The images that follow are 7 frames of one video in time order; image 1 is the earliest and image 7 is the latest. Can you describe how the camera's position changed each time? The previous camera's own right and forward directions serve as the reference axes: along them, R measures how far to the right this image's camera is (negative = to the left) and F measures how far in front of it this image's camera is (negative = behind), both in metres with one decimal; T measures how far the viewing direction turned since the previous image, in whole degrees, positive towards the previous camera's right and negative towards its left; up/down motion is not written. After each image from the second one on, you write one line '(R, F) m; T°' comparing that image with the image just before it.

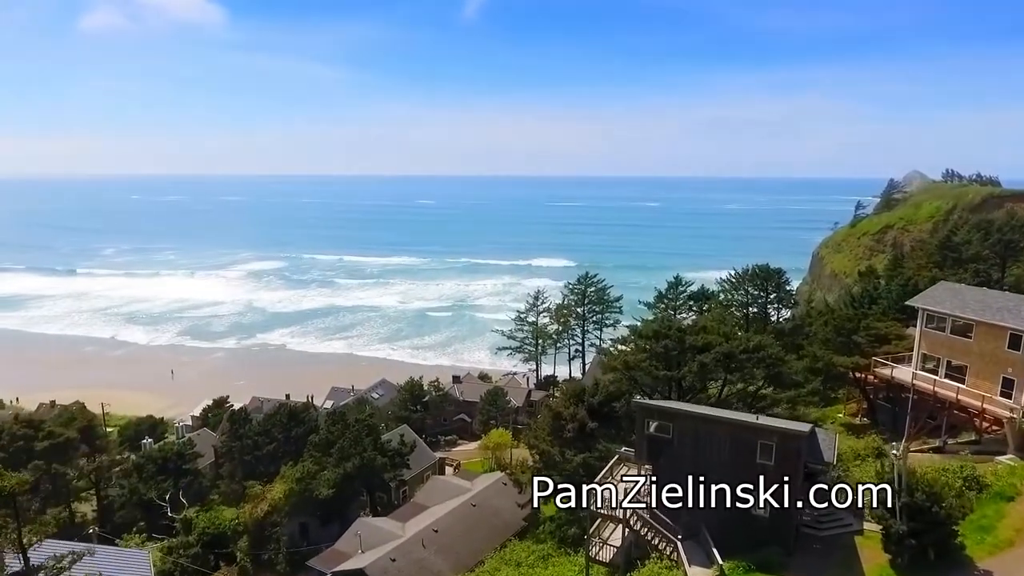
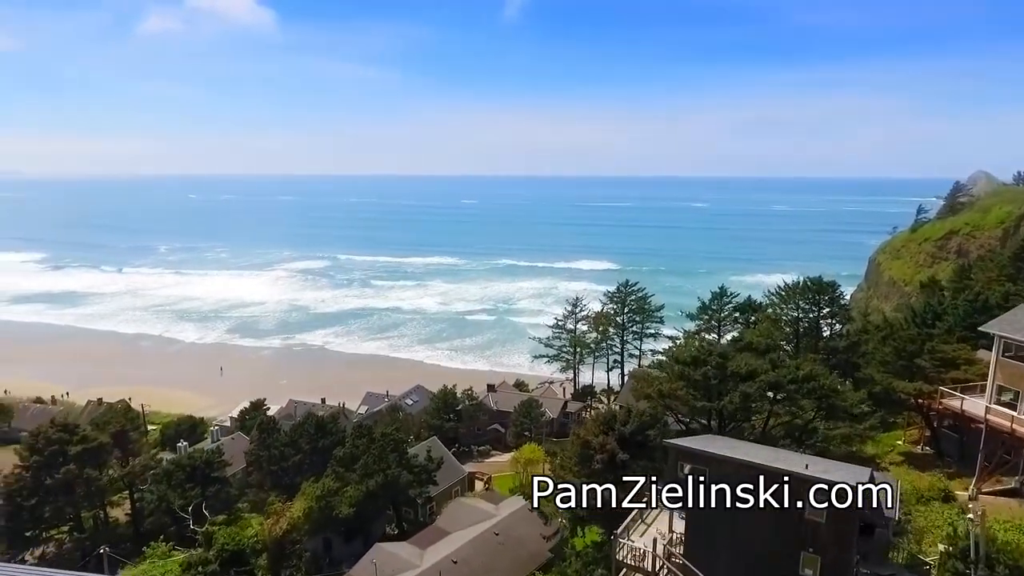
(+0.4, +0.9) m; -4°
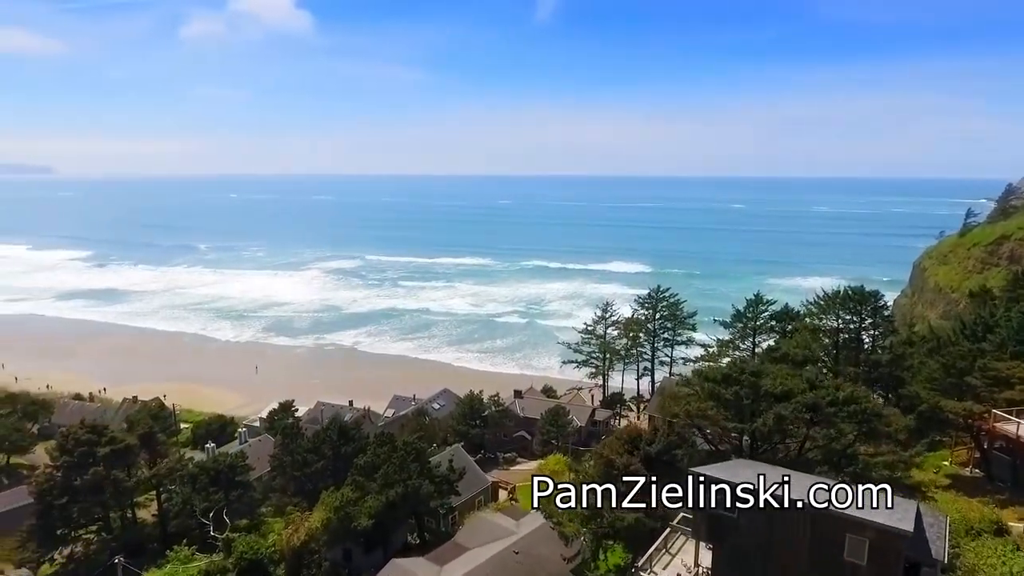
(+0.2, +0.5) m; -3°
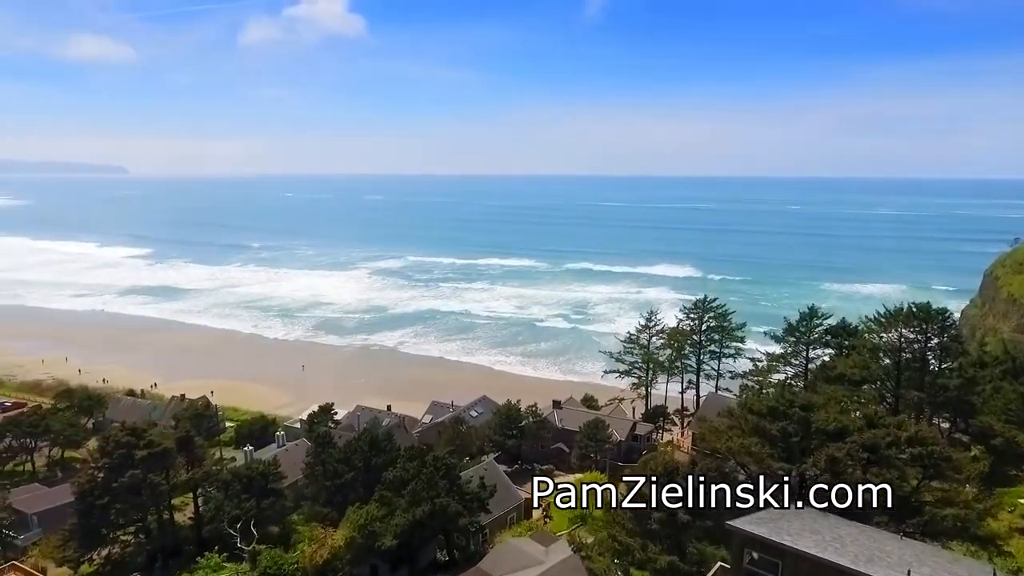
(+0.4, +0.8) m; -4°
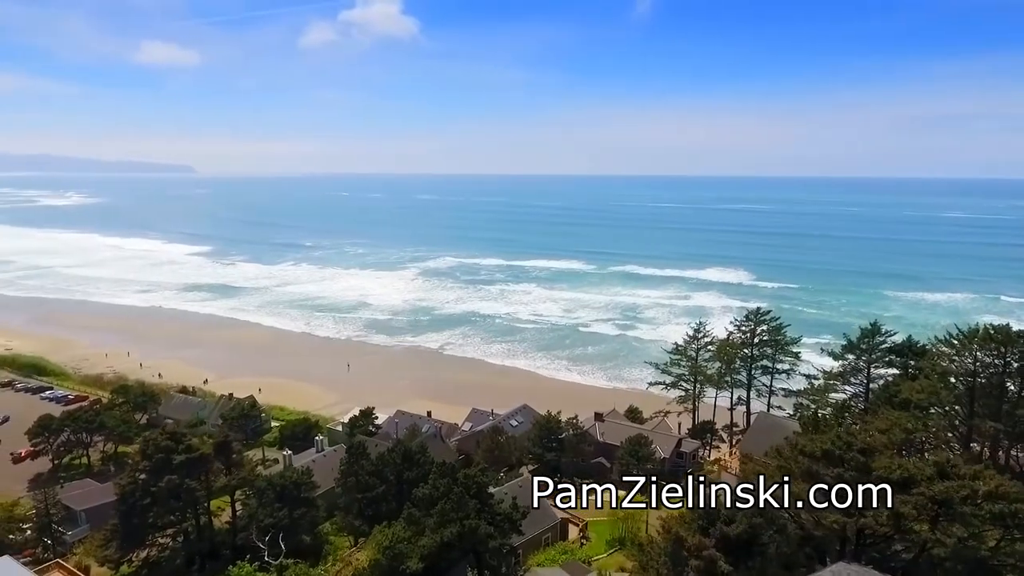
(+0.4, +0.8) m; -4°
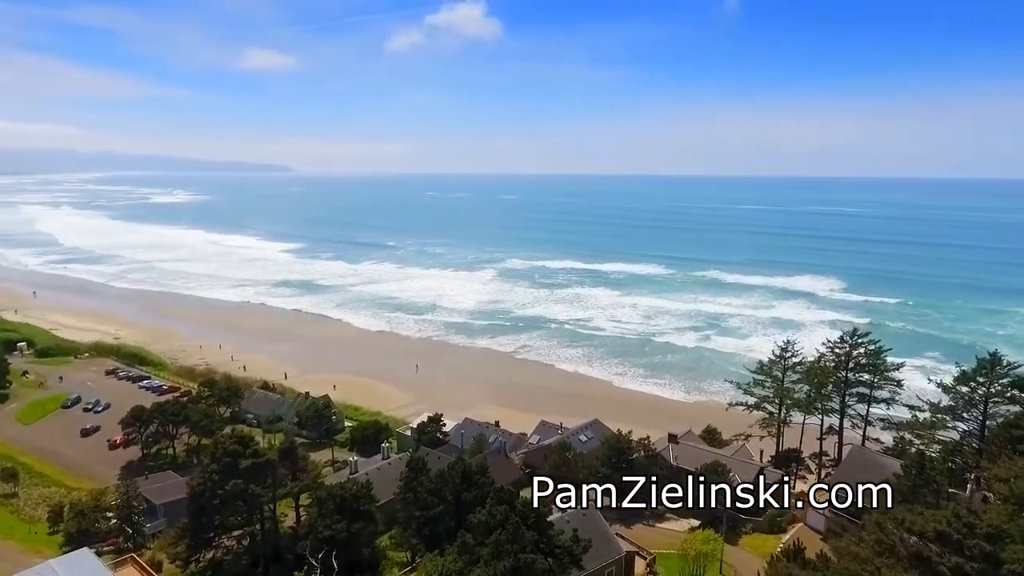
(+0.4, +1.1) m; -7°
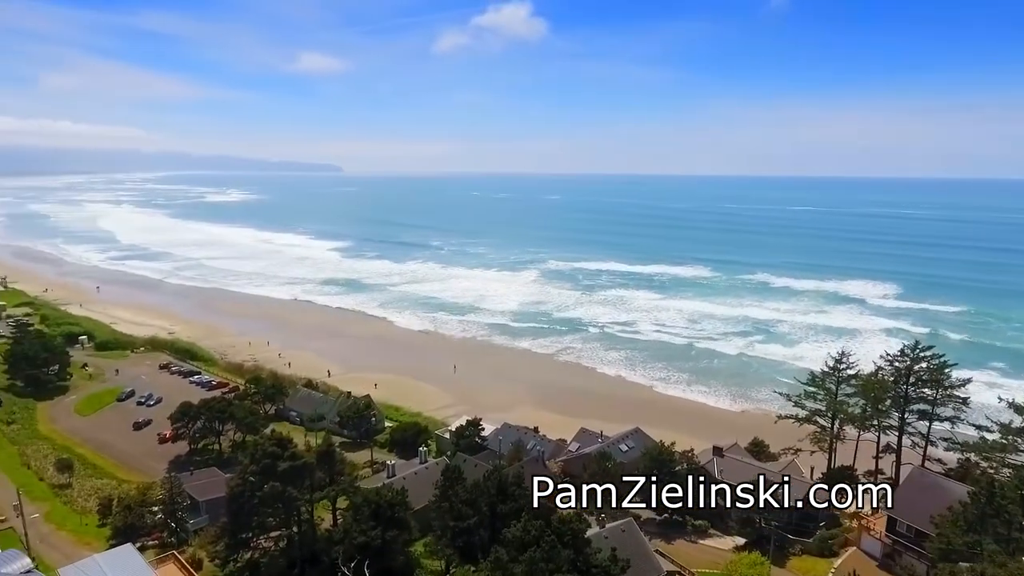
(+0.1, +0.5) m; -4°
